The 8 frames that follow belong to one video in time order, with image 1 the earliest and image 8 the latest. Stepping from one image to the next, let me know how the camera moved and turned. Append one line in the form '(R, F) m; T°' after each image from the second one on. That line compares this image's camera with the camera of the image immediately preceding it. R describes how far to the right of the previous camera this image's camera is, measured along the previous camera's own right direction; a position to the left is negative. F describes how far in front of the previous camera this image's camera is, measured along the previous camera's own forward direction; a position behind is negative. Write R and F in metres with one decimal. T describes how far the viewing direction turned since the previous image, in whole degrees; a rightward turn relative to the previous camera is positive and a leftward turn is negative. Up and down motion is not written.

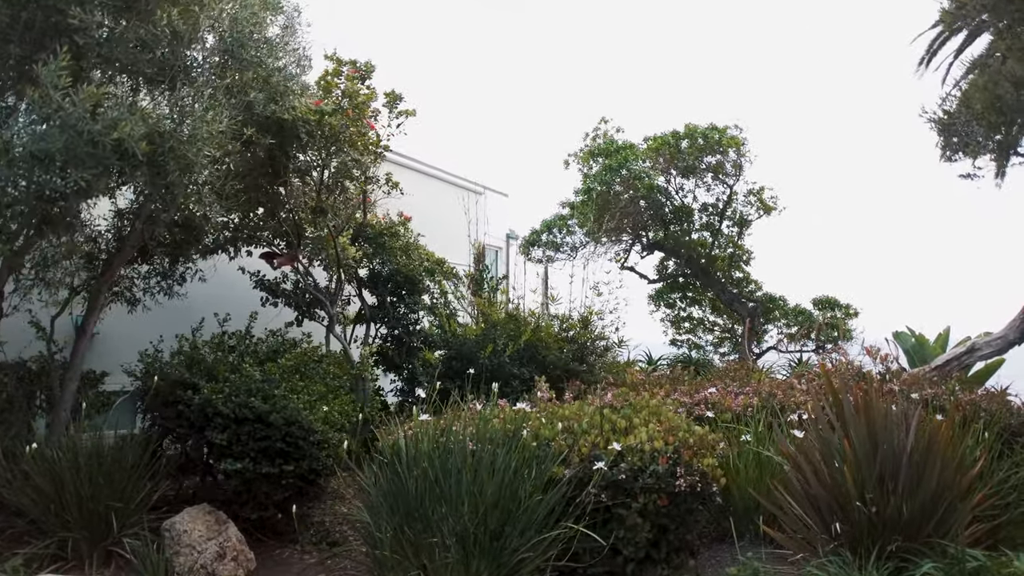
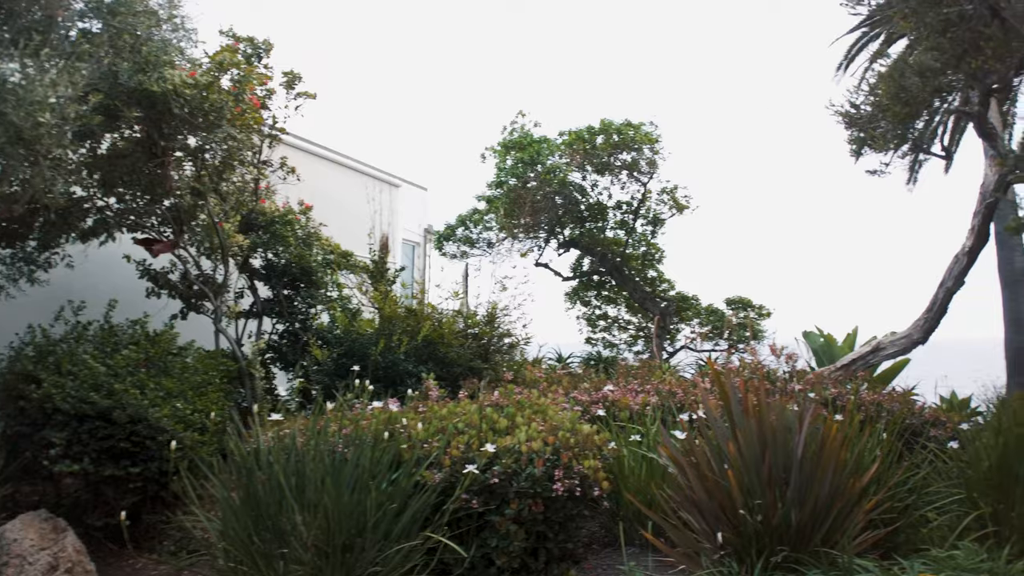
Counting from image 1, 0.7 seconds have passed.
(+0.3, +0.4) m; +4°
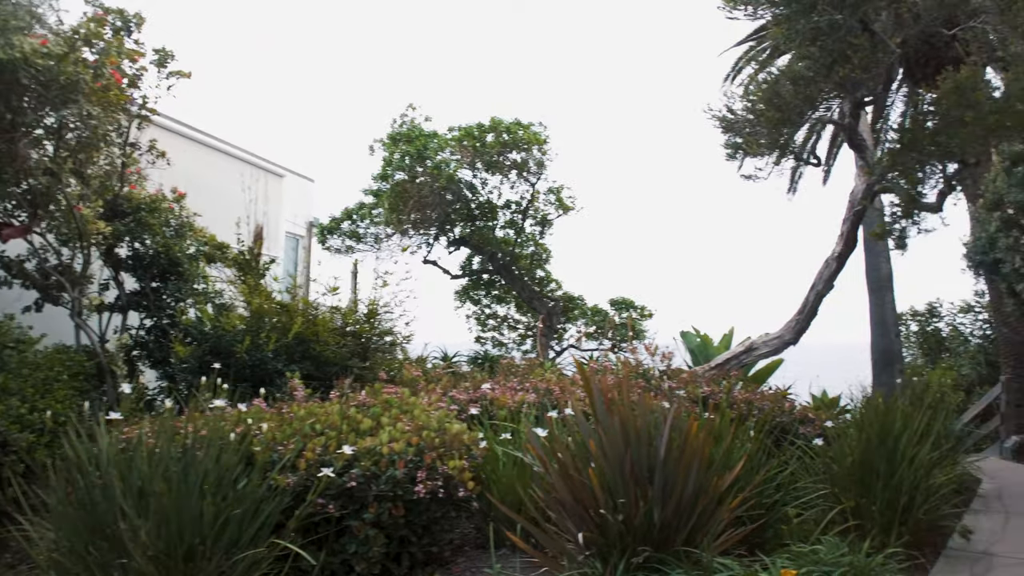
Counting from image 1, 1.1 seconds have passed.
(+0.1, +0.1) m; +7°
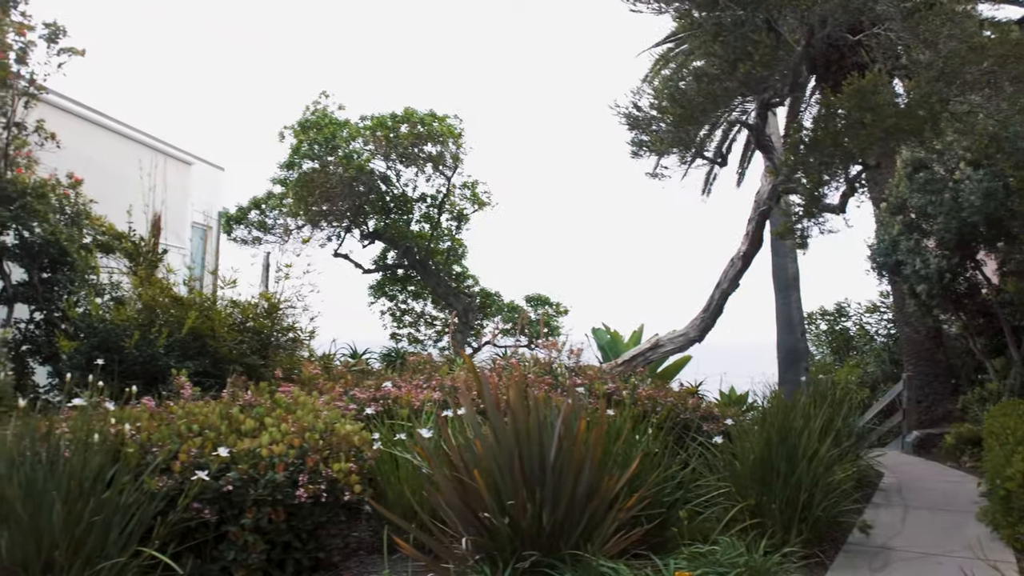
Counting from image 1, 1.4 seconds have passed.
(+0.1, +0.1) m; +5°
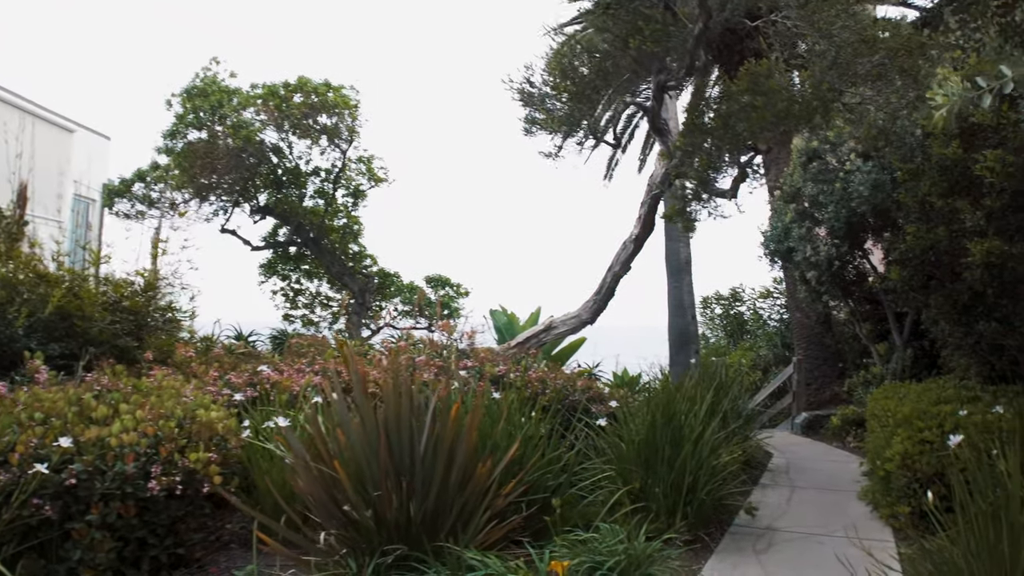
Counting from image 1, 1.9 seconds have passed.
(+0.1, +0.2) m; +6°
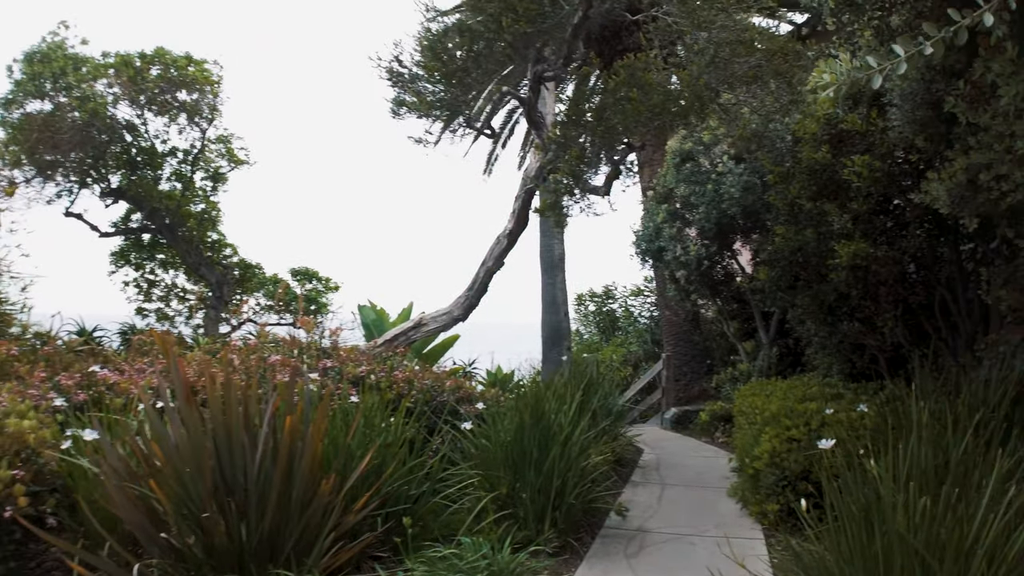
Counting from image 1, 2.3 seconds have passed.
(+0.1, +0.3) m; +8°
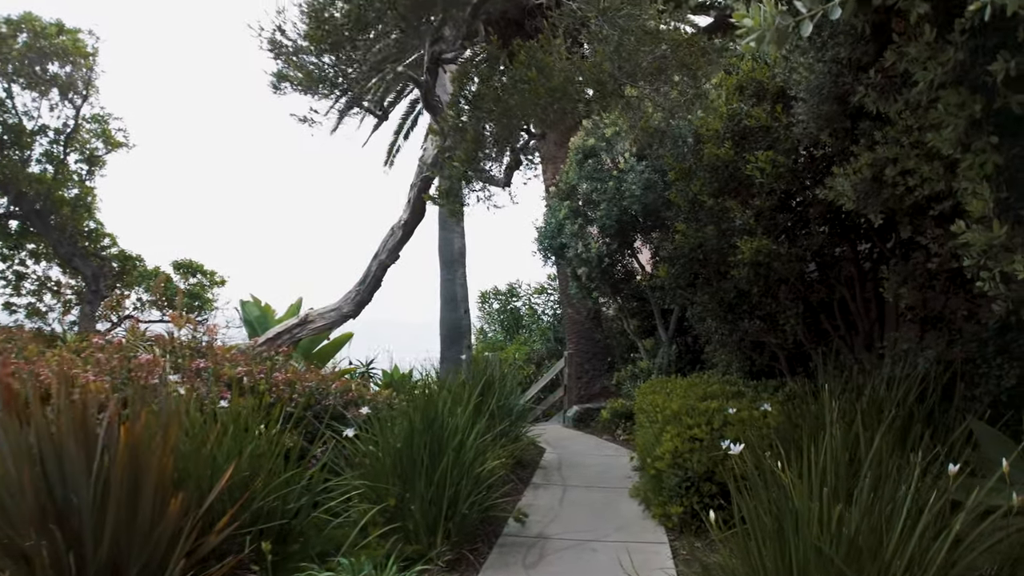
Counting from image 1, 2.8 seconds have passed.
(+0.1, +0.3) m; +6°
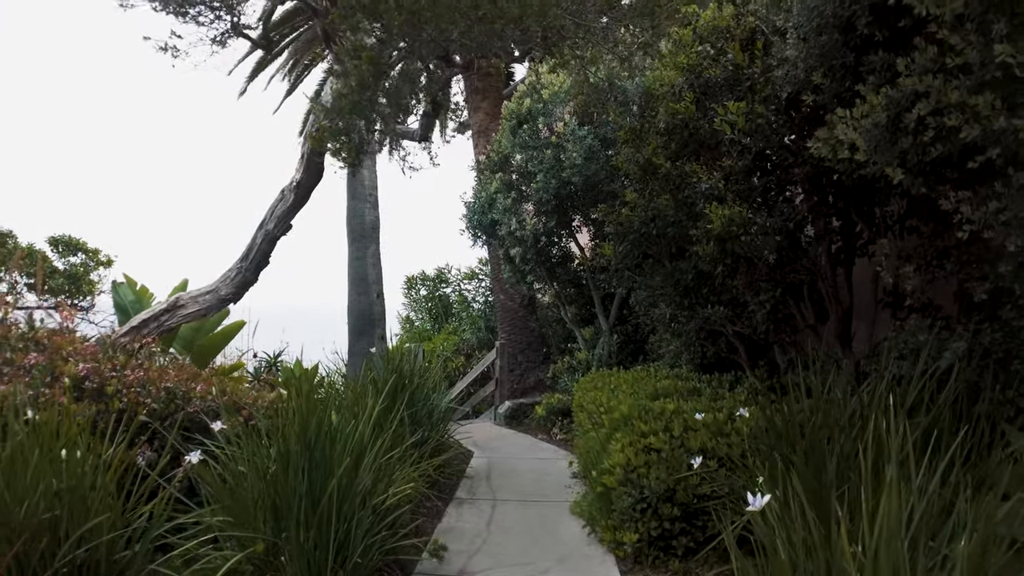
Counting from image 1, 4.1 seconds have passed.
(+0.1, +1.0) m; +4°
